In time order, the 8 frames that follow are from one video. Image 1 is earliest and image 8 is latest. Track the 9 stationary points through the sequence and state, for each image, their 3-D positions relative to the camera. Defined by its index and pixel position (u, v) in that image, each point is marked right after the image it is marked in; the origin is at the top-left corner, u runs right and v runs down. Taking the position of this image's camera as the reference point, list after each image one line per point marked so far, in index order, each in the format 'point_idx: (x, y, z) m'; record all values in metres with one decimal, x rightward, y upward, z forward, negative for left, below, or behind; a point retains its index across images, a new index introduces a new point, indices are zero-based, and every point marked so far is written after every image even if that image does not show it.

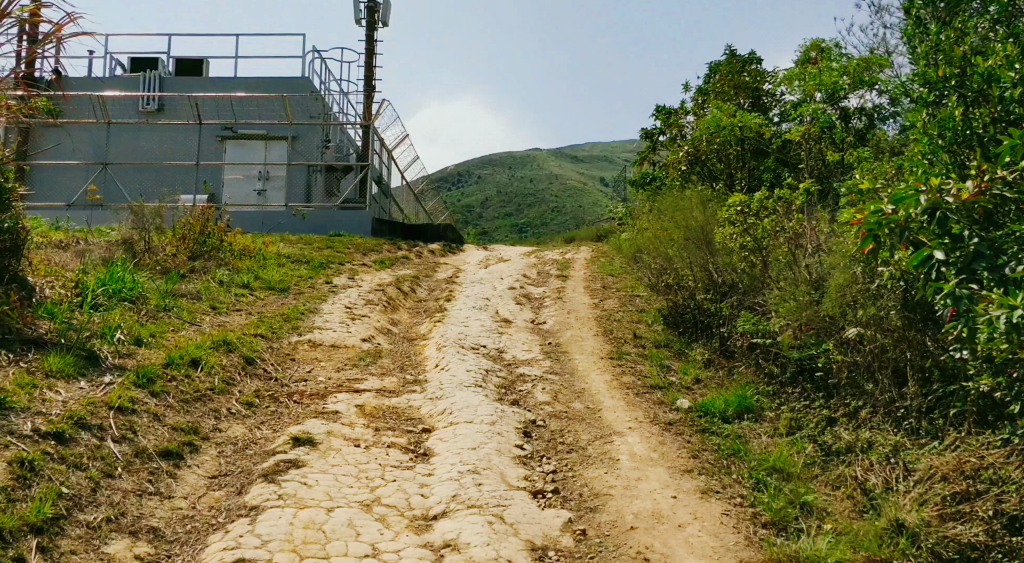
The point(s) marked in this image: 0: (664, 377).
0: (+1.7, -1.0, +8.5) m
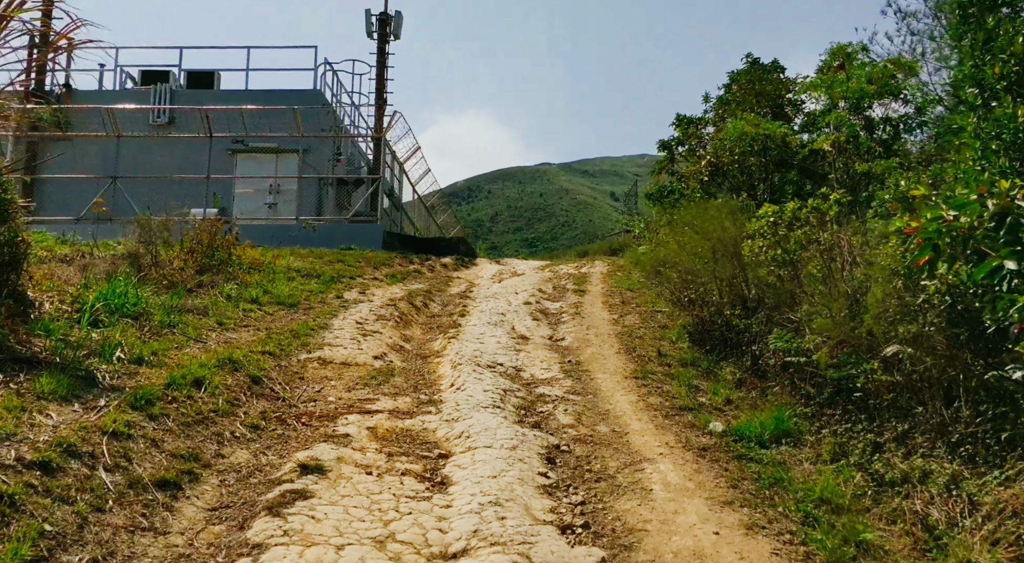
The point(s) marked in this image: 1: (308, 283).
0: (+1.9, -1.2, +8.0) m
1: (-3.3, 0.0, +12.5) m
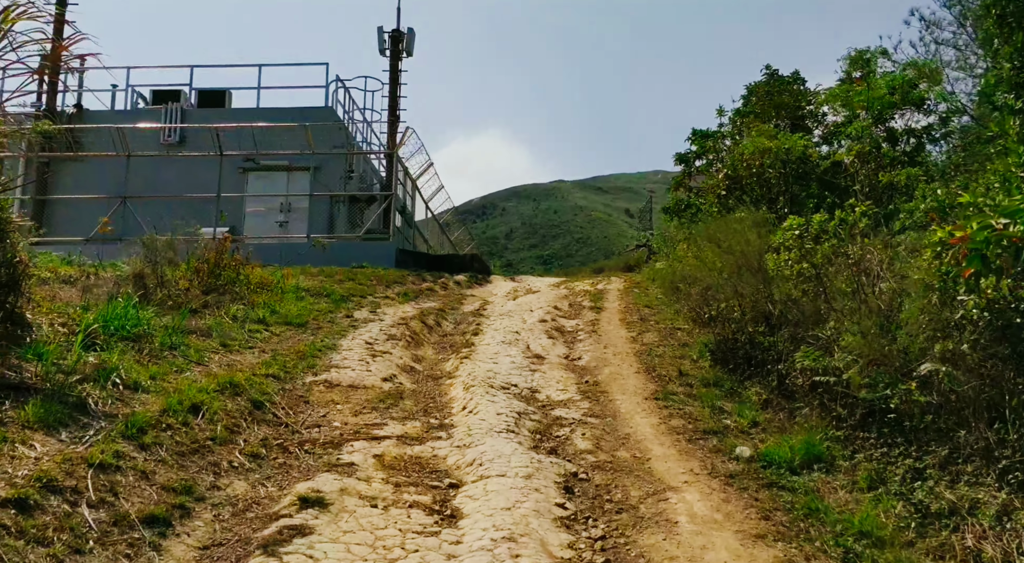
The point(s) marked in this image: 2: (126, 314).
0: (+2.0, -1.4, +7.6) m
1: (-3.1, -0.3, +12.2) m
2: (-4.0, -0.3, +8.0) m
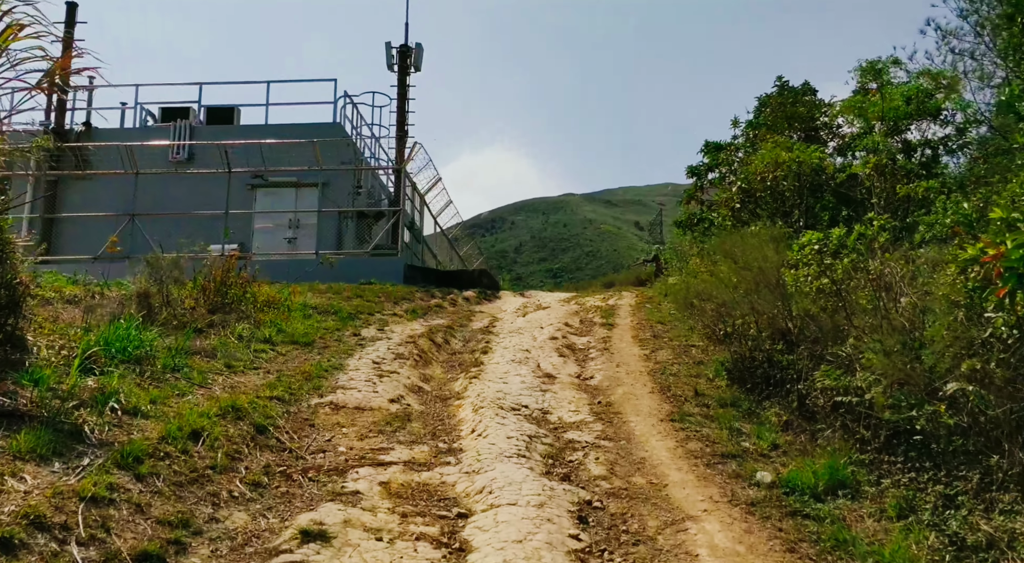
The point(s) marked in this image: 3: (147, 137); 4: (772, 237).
0: (+2.1, -1.5, +7.3) m
1: (-2.9, -0.6, +12.0) m
2: (-3.9, -0.5, +7.8) m
3: (-9.1, +3.6, +19.3) m
4: (+3.2, +0.5, +9.5) m
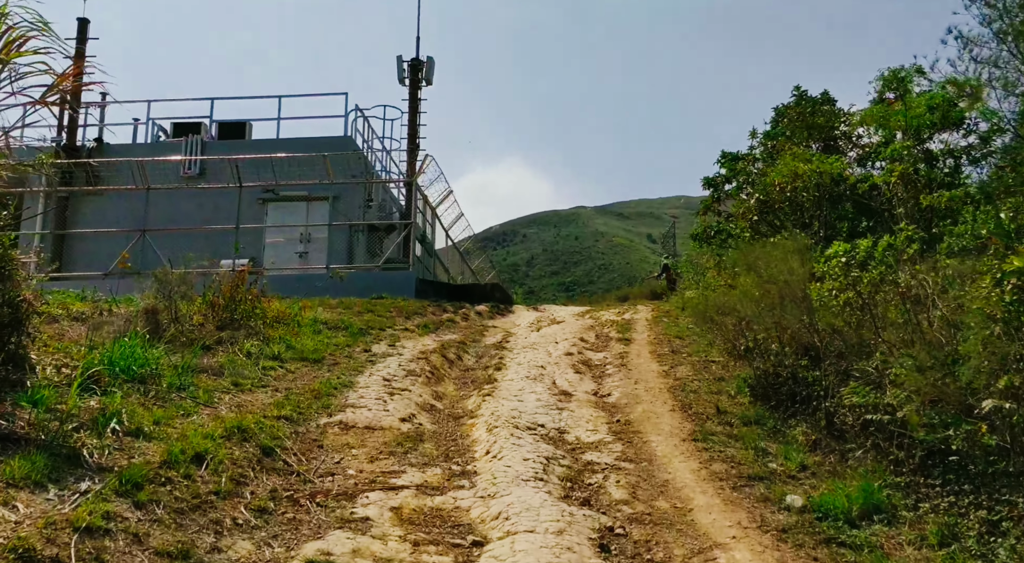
0: (+2.3, -1.7, +7.0) m
1: (-2.7, -0.8, +11.8) m
2: (-3.7, -0.7, +7.6) m
3: (-8.8, +3.2, +19.2) m
4: (+3.4, +0.4, +9.2) m
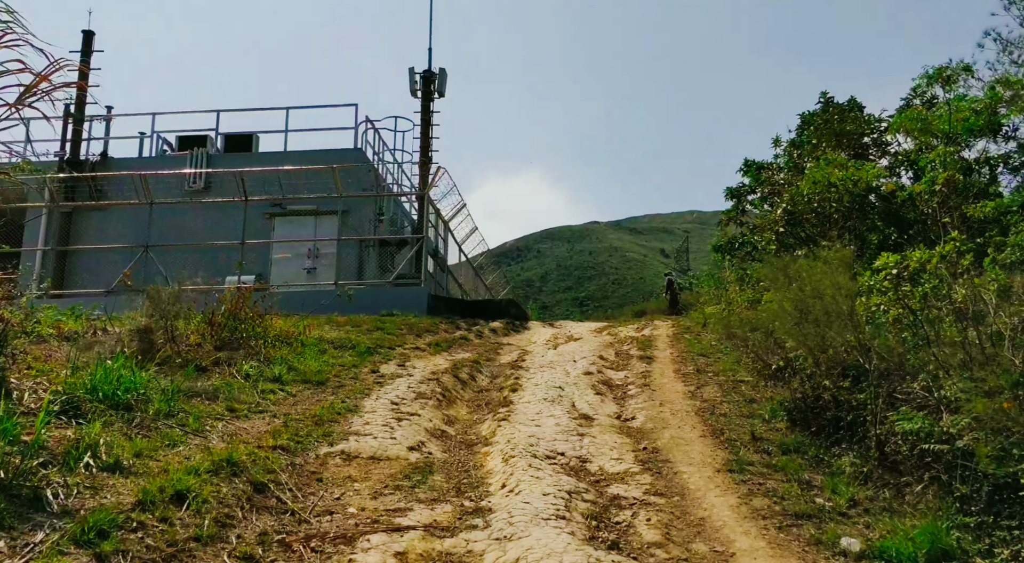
0: (+2.4, -1.8, +6.3) m
1: (-2.5, -1.1, +11.2) m
2: (-3.6, -0.9, +7.0) m
3: (-8.5, +2.8, +18.8) m
4: (+3.5, +0.2, +8.5) m
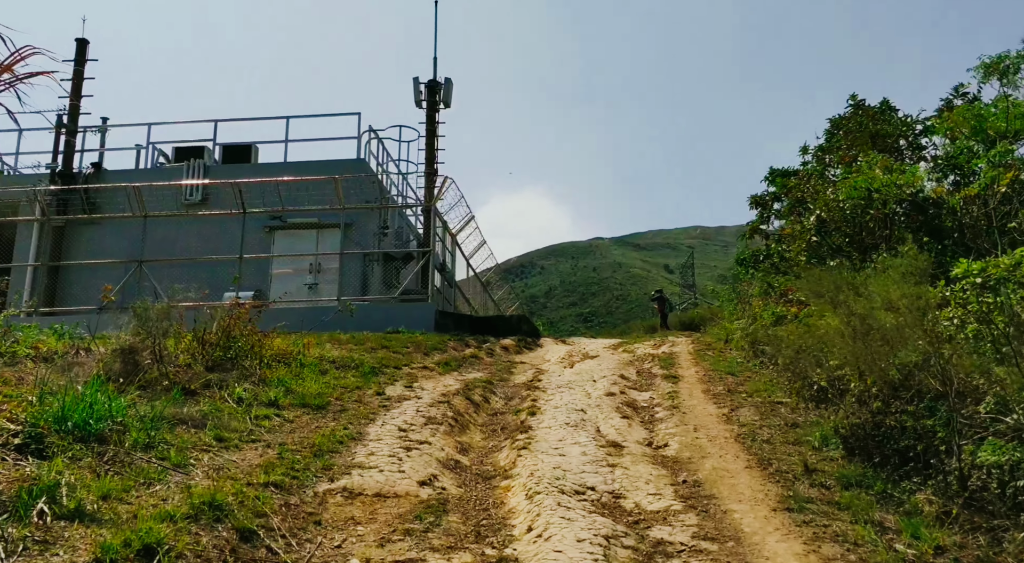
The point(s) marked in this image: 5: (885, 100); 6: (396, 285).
0: (+2.6, -1.8, +5.4) m
1: (-2.2, -1.3, +10.3) m
2: (-3.4, -1.0, +6.2) m
3: (-8.2, +2.4, +18.1) m
4: (+3.7, +0.1, +7.7) m
5: (+6.5, +3.2, +13.6) m
6: (-2.5, -0.1, +16.4) m
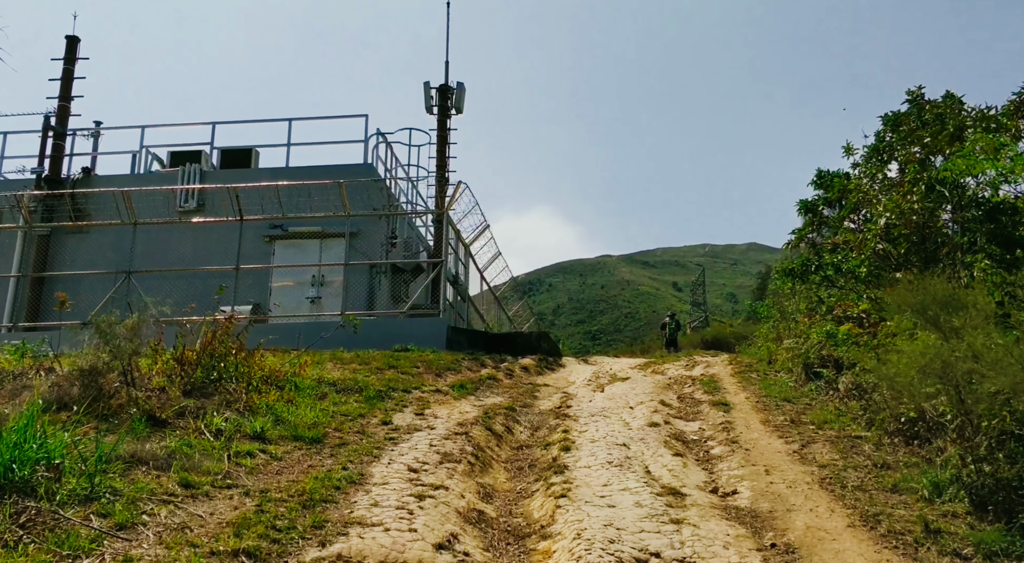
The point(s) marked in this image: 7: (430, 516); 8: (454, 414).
0: (+2.9, -1.9, +4.0) m
1: (-1.9, -1.4, +8.9) m
2: (-3.1, -1.0, +4.8) m
3: (-7.8, +2.2, +16.8) m
4: (+4.0, 0.0, +6.2) m
5: (+6.9, +3.0, +12.2) m
6: (-2.1, -0.3, +15.0) m
7: (-0.6, -1.7, +5.6) m
8: (-0.7, -1.6, +9.1) m
